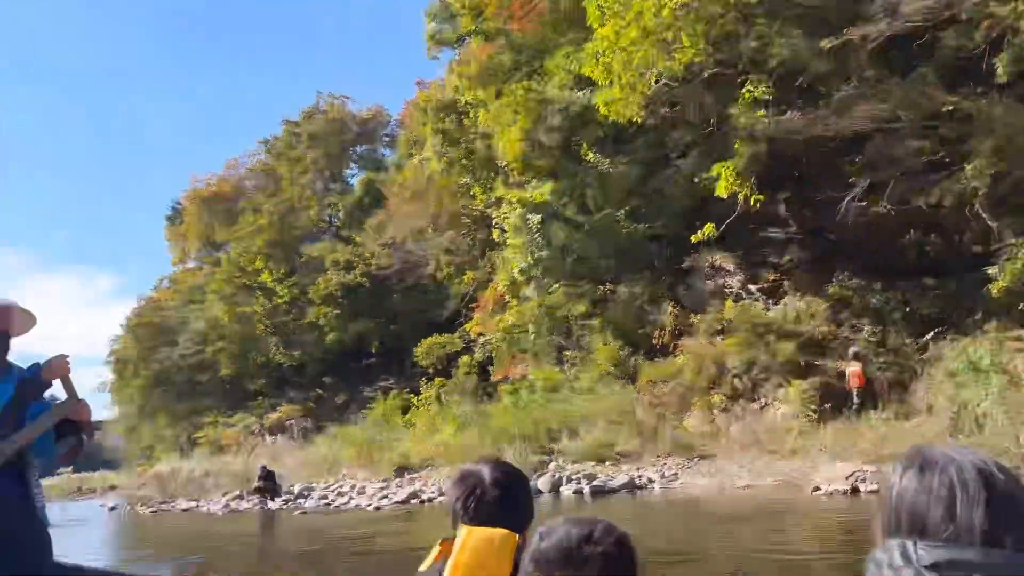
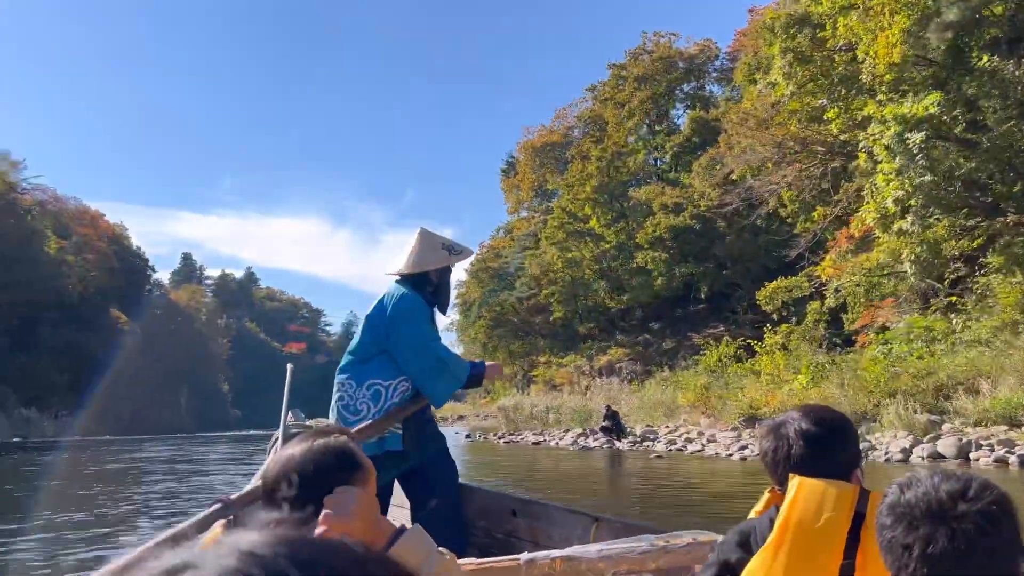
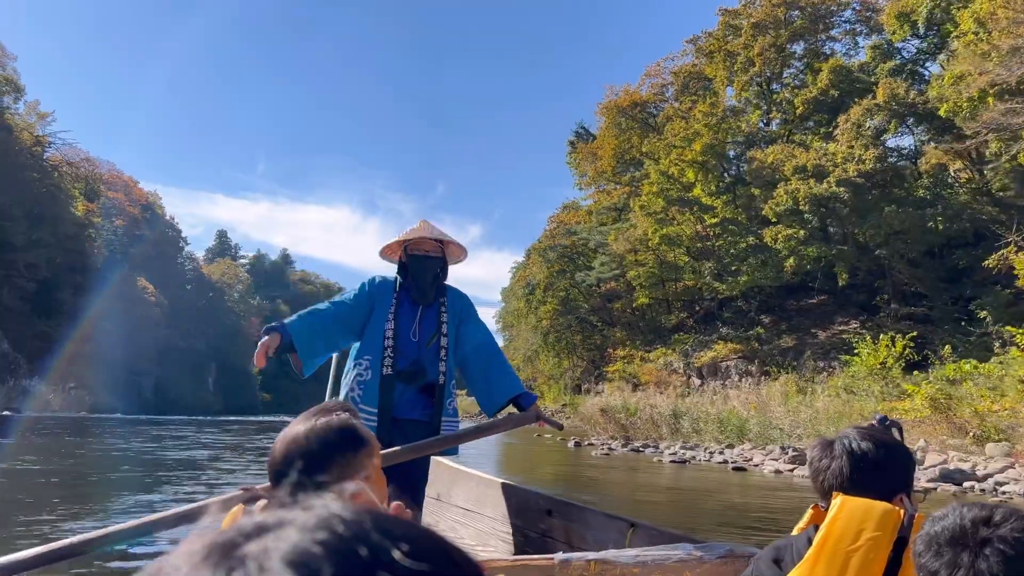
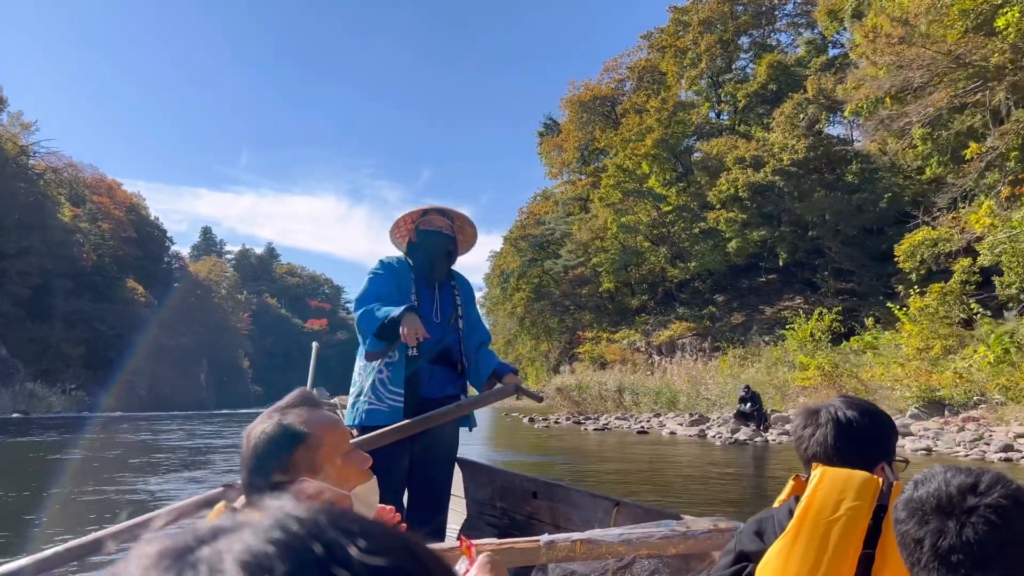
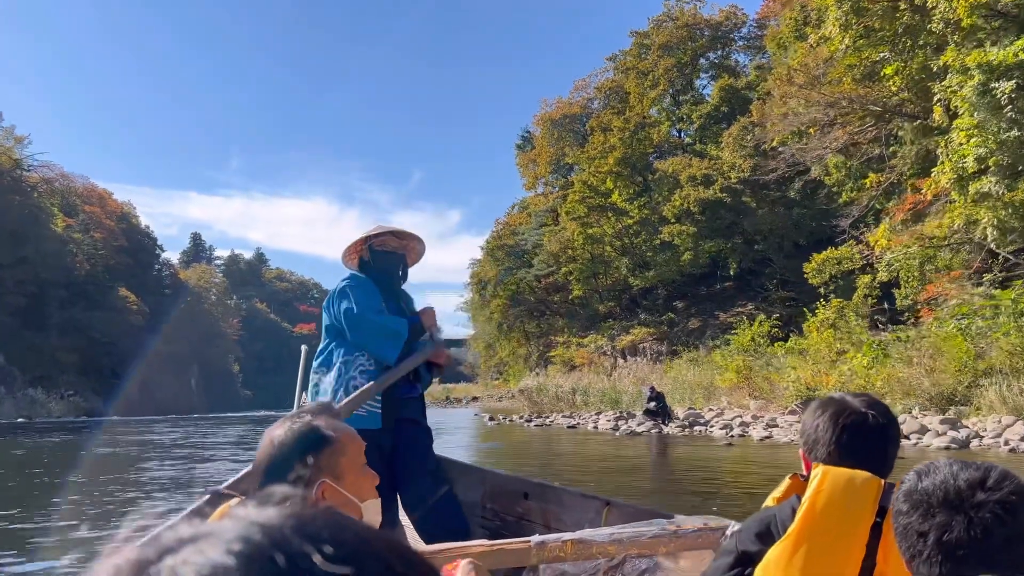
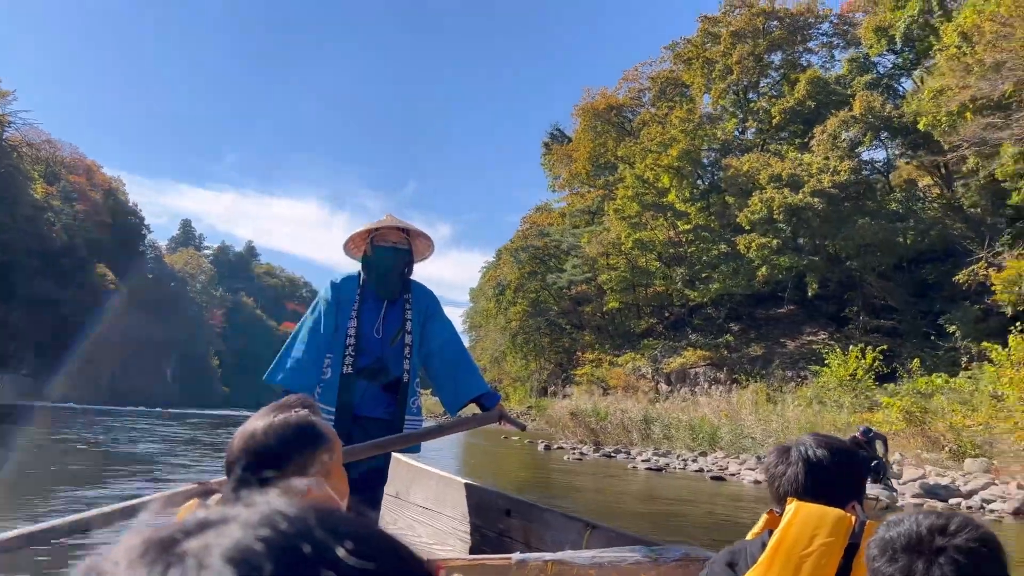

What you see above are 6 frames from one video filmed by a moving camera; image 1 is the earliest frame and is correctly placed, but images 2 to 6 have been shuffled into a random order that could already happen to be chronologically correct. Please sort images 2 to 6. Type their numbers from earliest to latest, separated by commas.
2, 5, 4, 3, 6
